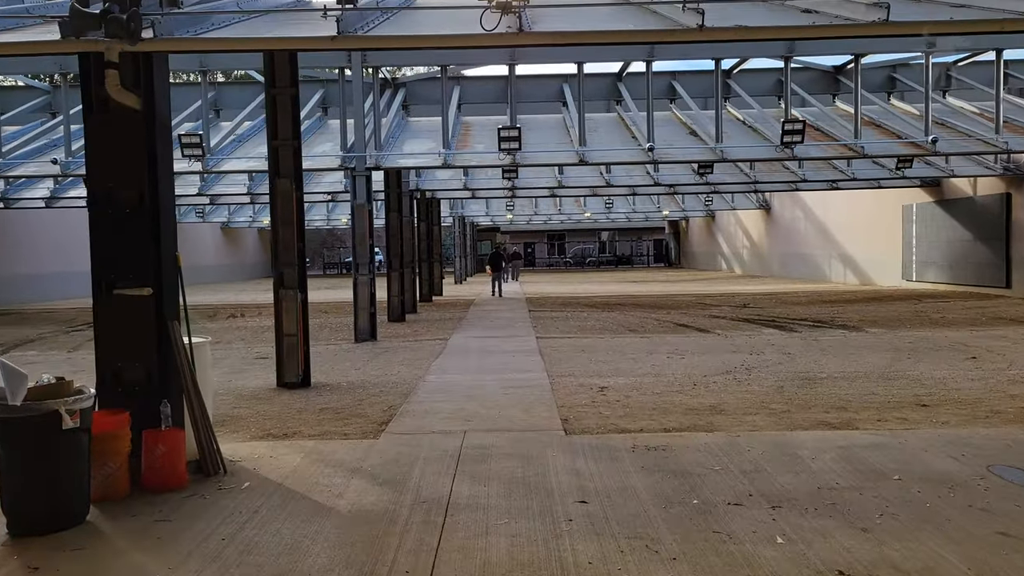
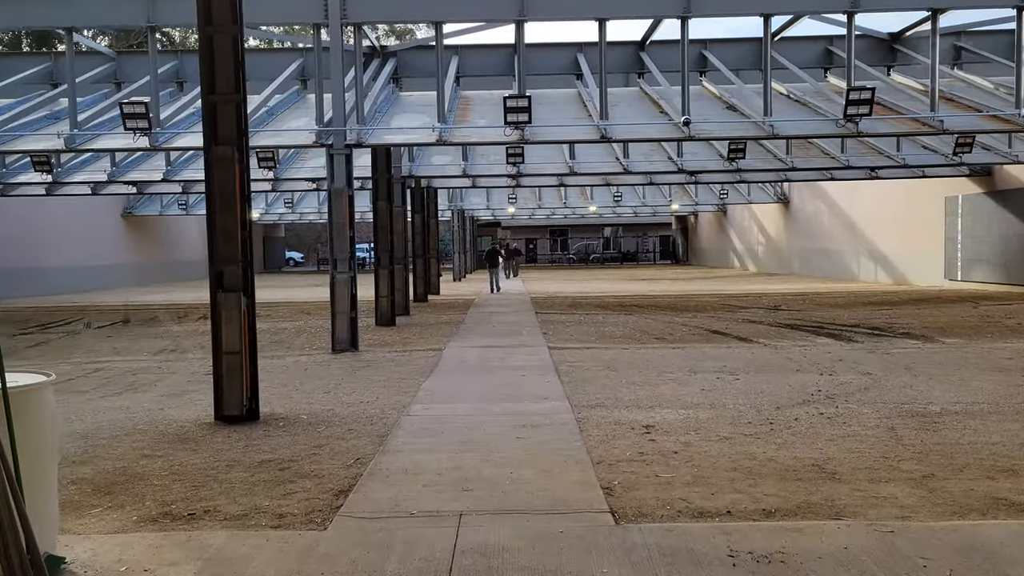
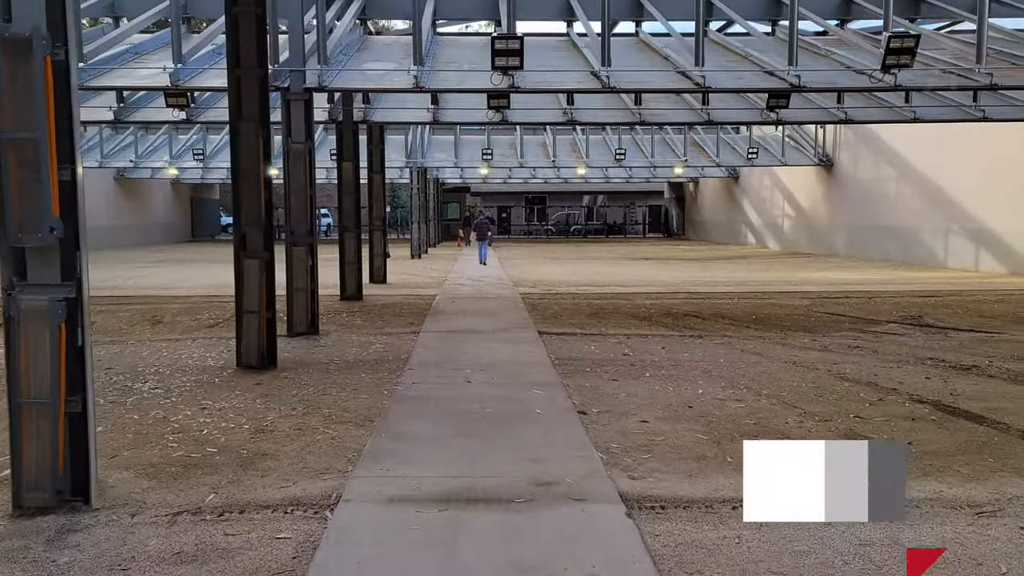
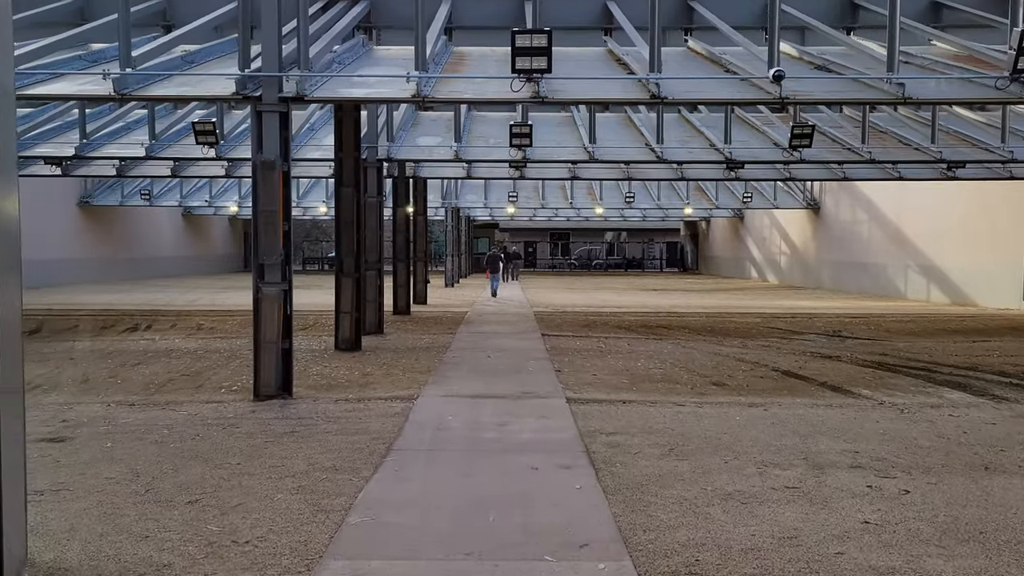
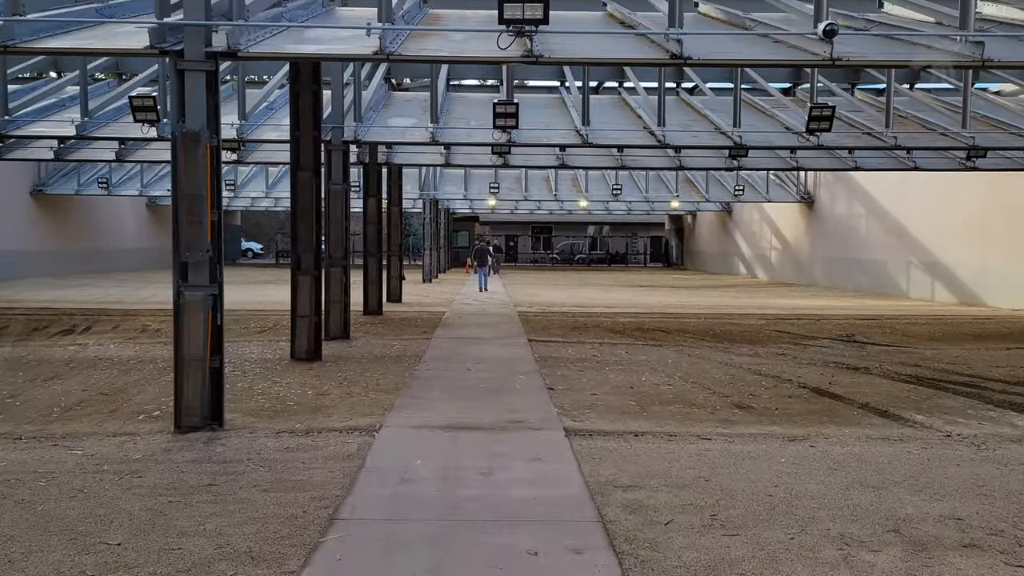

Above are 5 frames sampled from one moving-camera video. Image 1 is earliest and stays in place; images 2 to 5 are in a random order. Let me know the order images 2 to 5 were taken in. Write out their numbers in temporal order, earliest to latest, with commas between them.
2, 4, 5, 3
